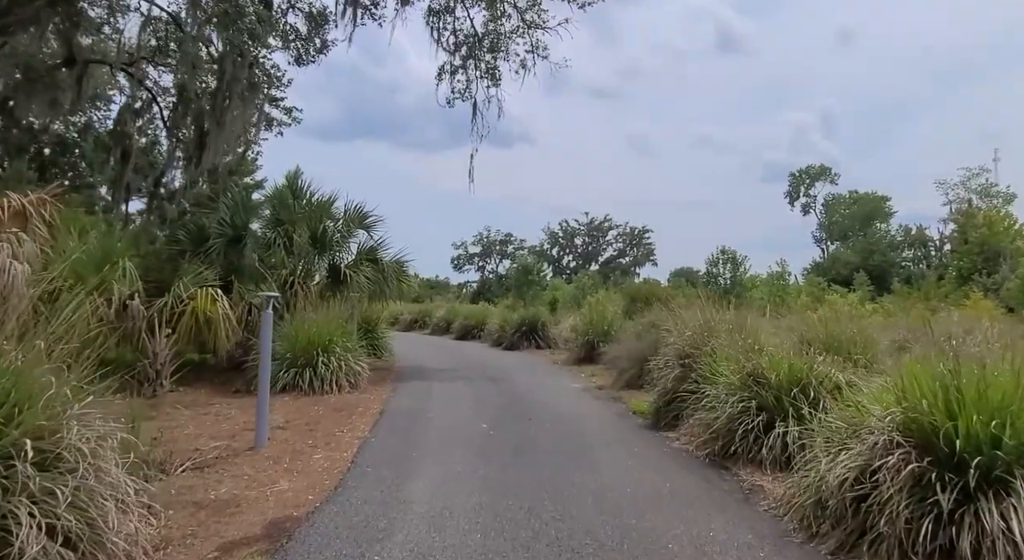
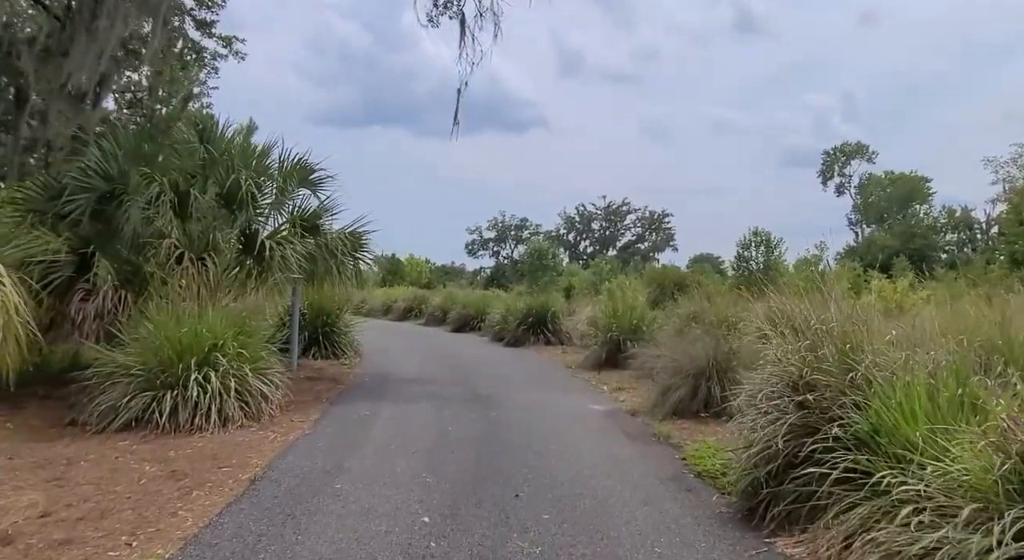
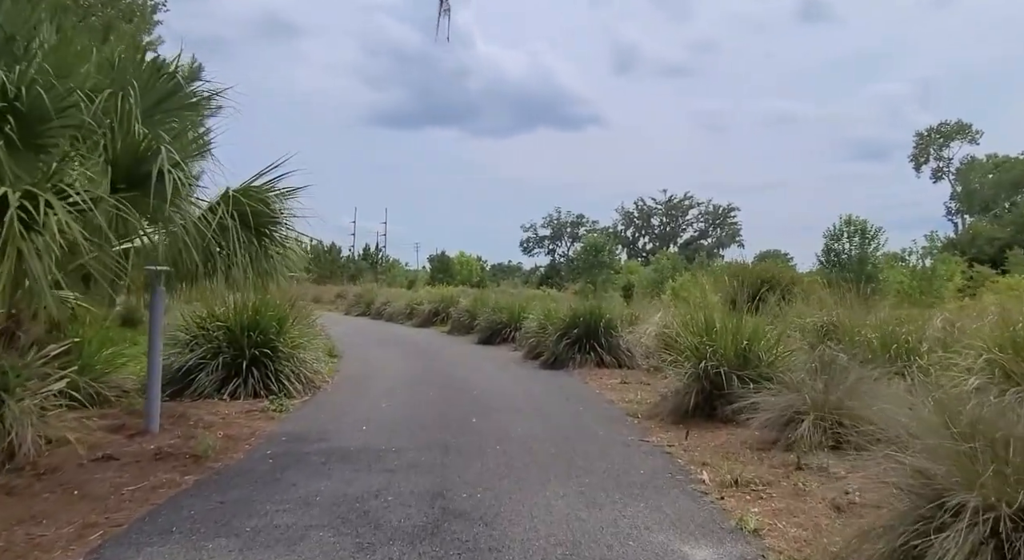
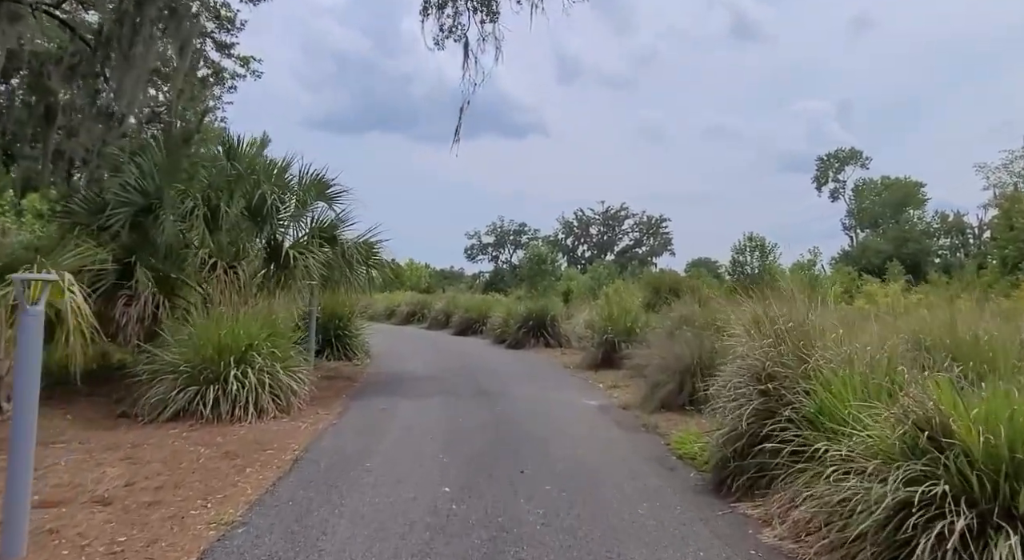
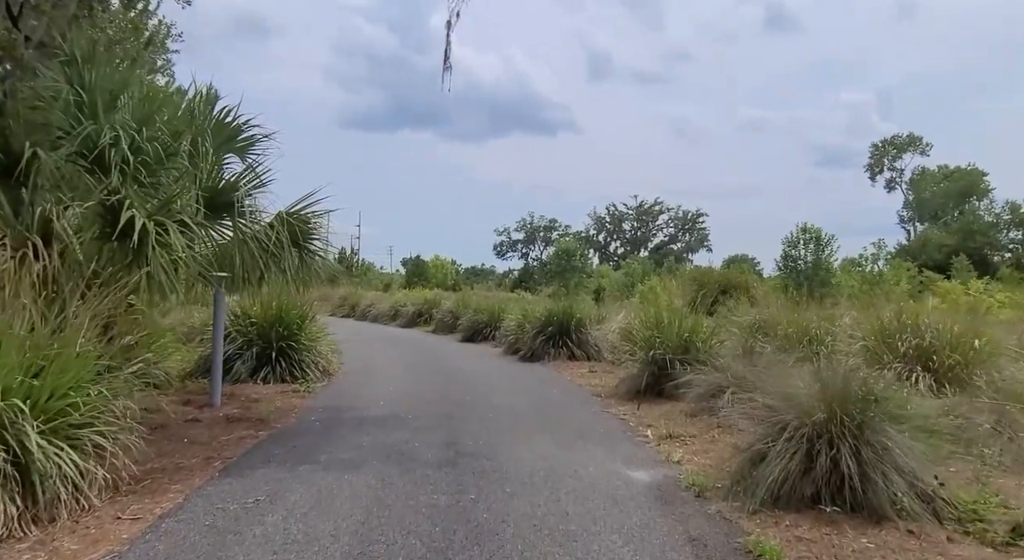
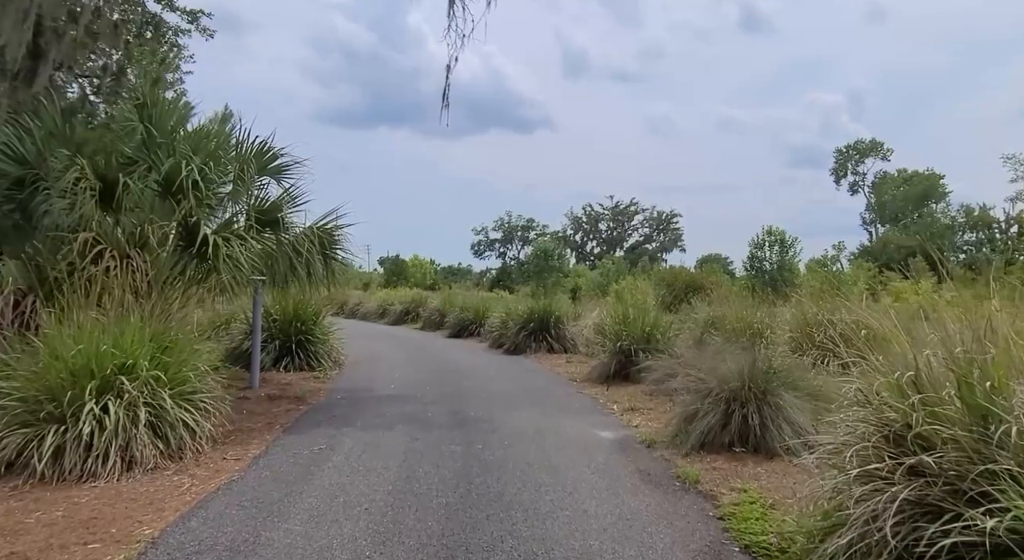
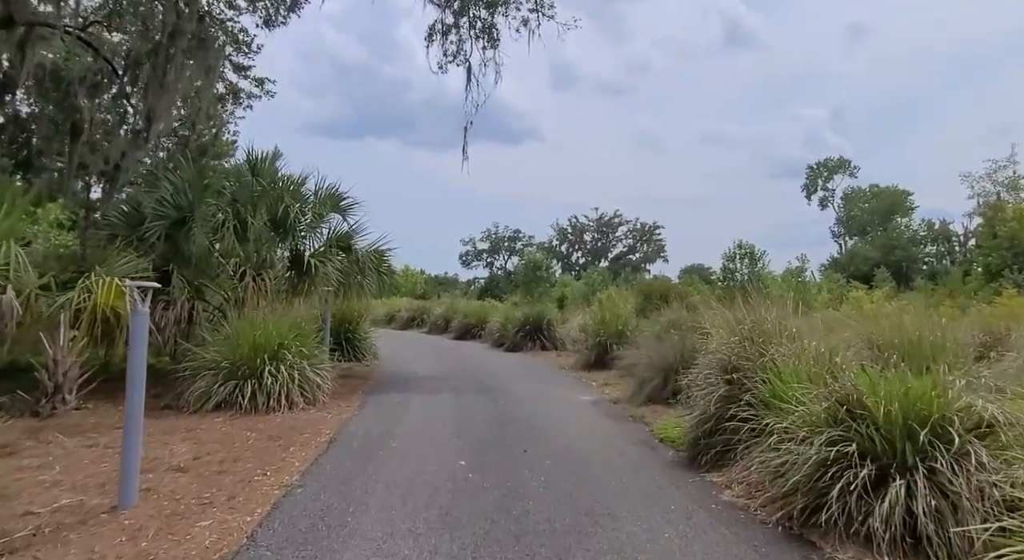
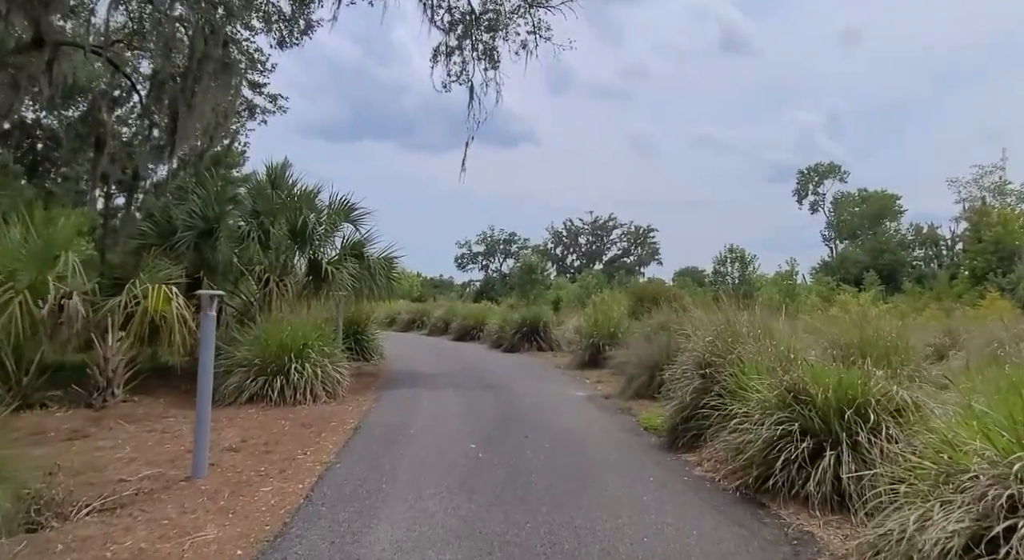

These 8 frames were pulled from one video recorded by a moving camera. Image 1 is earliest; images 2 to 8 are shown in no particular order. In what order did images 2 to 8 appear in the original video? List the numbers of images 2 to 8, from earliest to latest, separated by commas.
8, 7, 4, 2, 6, 5, 3
